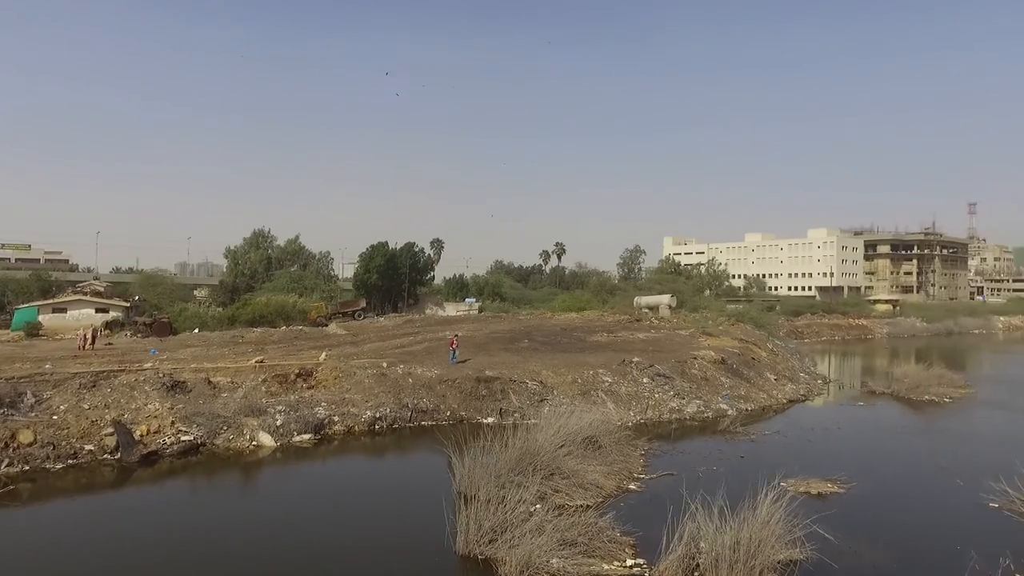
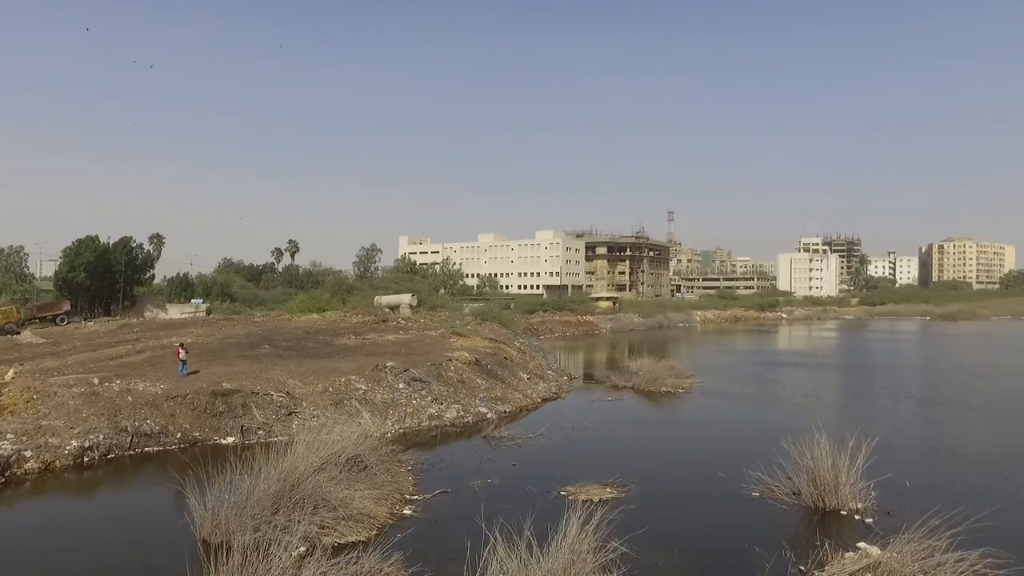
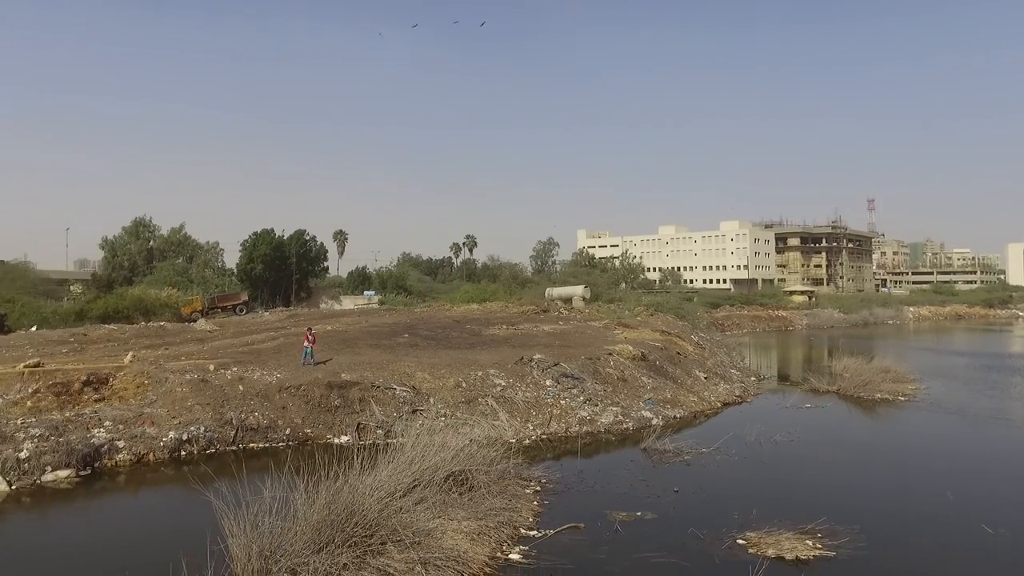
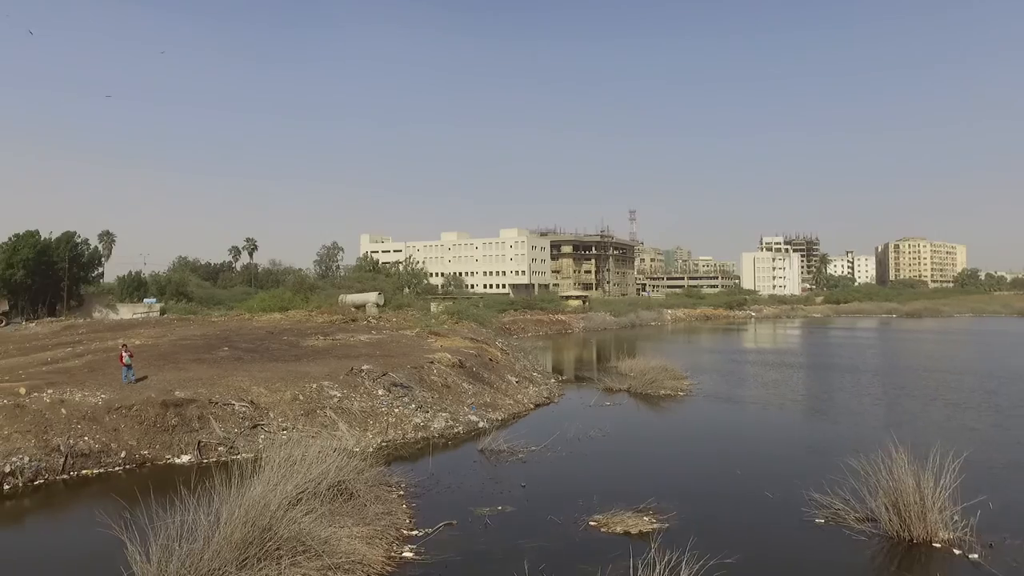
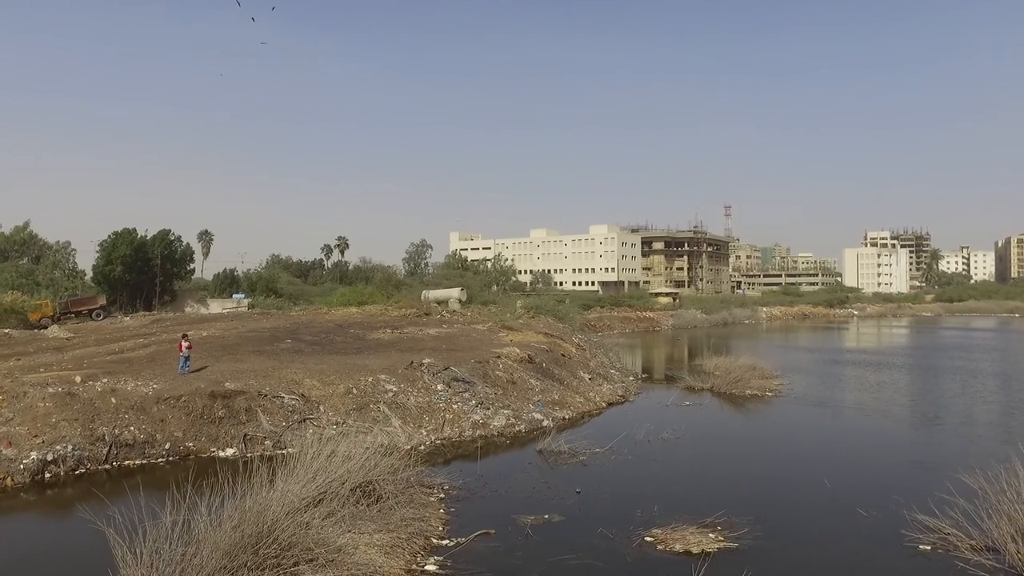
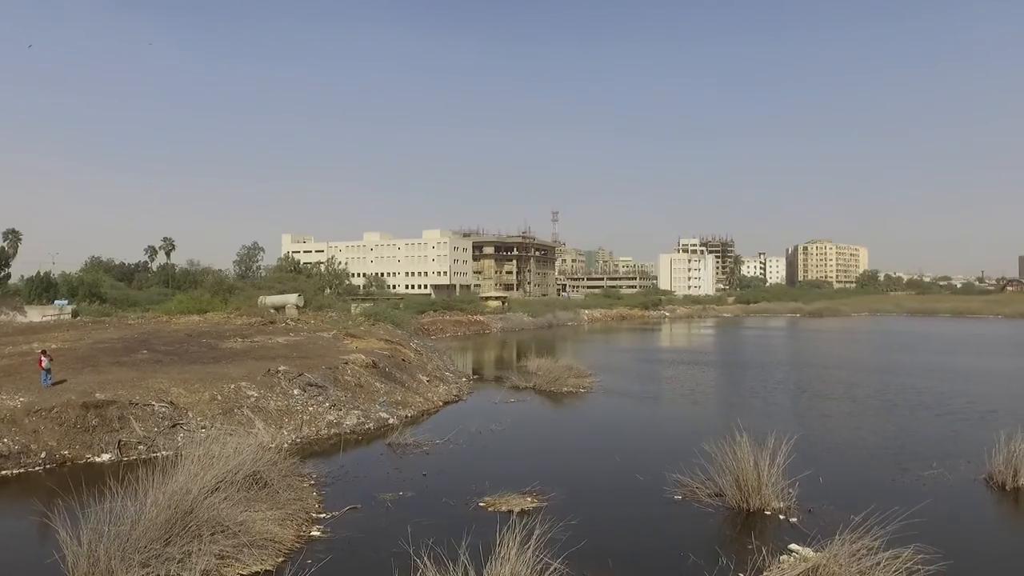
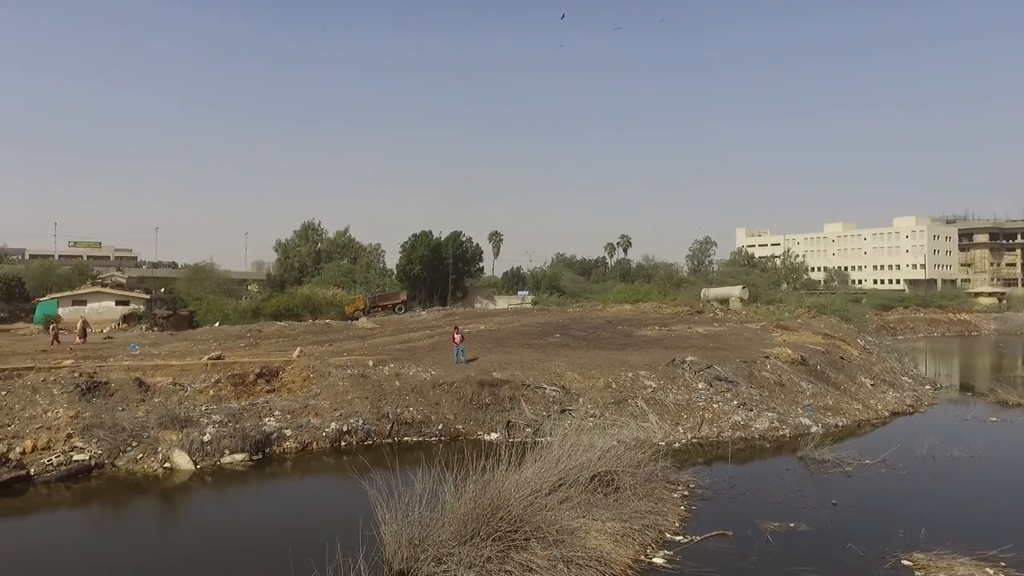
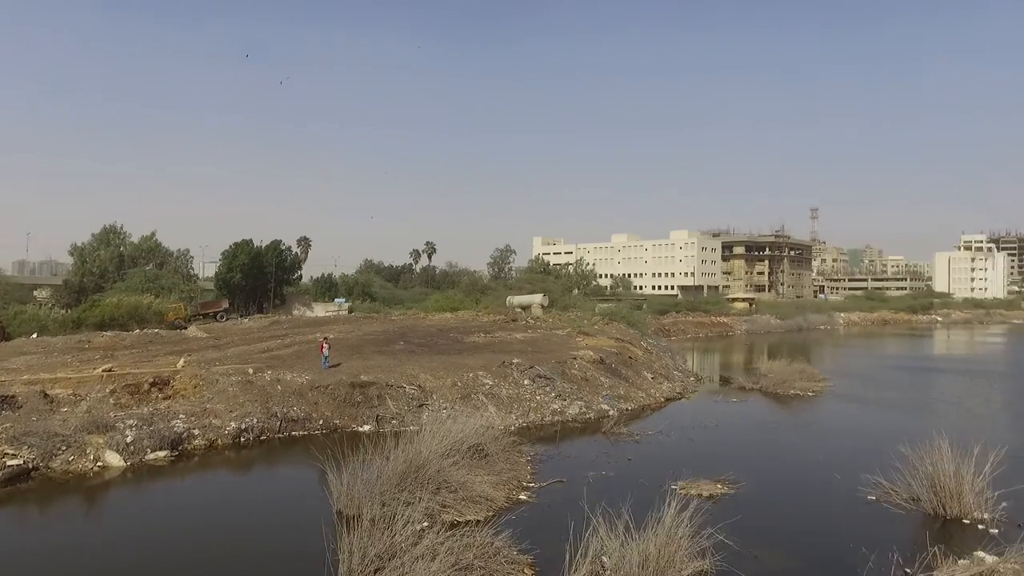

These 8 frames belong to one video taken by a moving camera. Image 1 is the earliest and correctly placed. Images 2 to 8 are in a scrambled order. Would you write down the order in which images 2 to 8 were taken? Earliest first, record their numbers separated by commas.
8, 2, 6, 4, 5, 3, 7
